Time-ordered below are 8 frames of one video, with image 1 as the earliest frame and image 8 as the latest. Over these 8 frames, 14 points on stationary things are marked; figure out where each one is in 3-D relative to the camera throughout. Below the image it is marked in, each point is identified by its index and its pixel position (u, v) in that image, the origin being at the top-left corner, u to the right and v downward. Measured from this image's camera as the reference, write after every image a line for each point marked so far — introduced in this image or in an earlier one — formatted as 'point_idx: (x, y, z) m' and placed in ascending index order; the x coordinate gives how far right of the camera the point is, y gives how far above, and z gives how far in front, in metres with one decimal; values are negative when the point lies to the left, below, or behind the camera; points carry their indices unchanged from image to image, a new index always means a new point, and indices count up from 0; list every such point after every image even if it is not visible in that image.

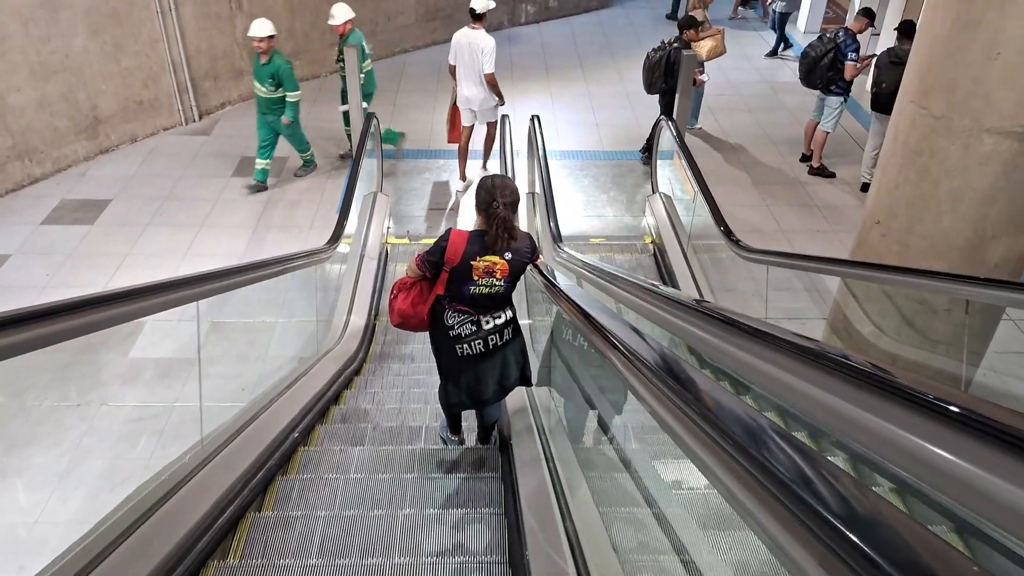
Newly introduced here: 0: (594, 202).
0: (+0.7, +0.8, +7.0) m
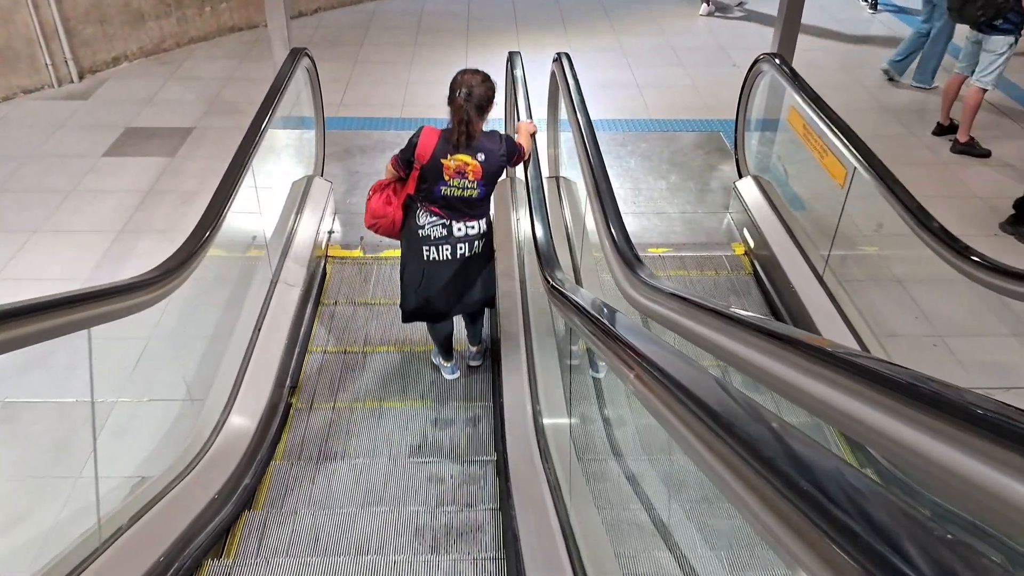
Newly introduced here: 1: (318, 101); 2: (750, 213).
0: (+0.8, +0.6, +4.7) m
1: (-1.1, +1.1, +4.5) m
2: (+1.3, +0.4, +4.2) m
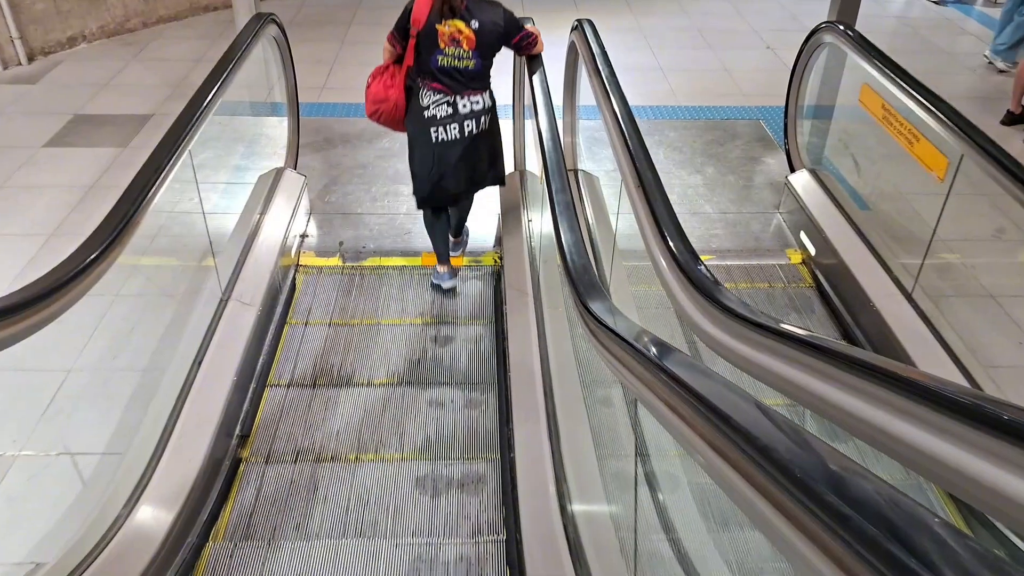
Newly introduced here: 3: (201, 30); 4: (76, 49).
0: (+0.8, +0.5, +4.0) m
1: (-1.1, +1.0, +3.9) m
2: (+1.3, +0.3, +3.5) m
3: (-2.2, +1.8, +5.7) m
4: (-2.9, +1.6, +5.4) m
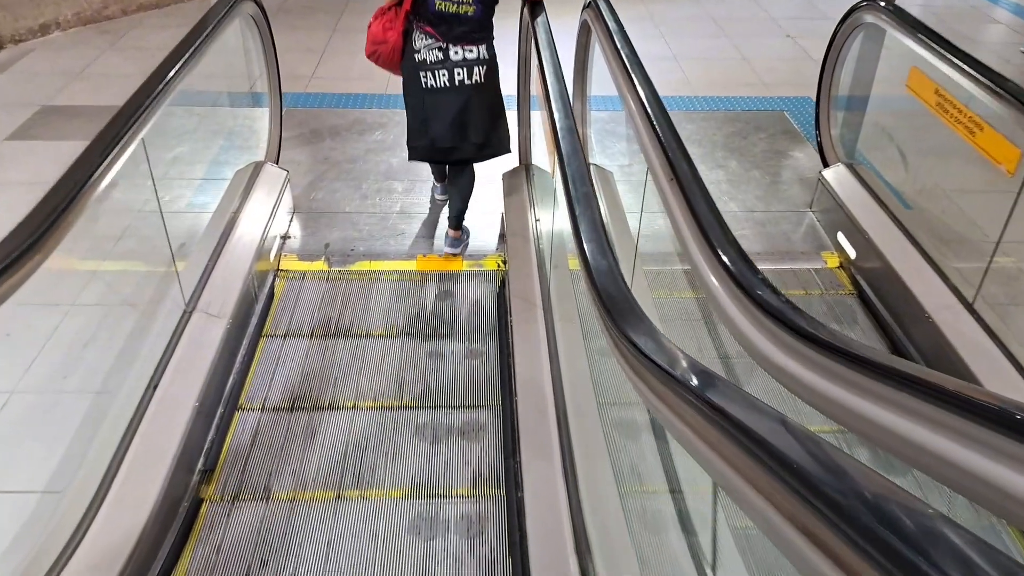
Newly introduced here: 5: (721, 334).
0: (+0.8, +0.5, +3.6) m
1: (-1.0, +1.0, +3.5) m
2: (+1.3, +0.3, +3.2) m
3: (-2.2, +1.8, +5.4) m
4: (-2.9, +1.6, +5.0) m
5: (+0.7, -0.1, +2.6) m
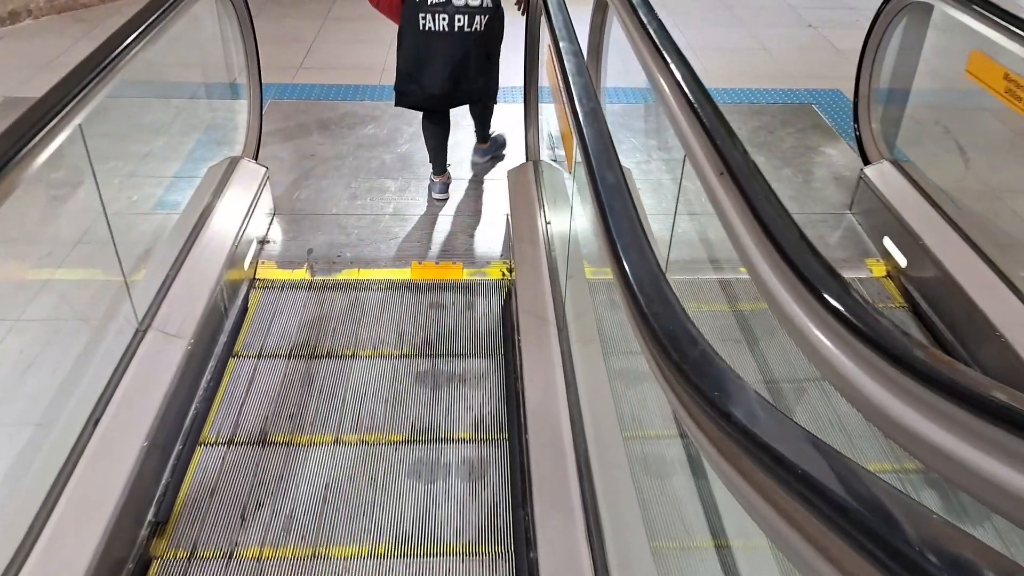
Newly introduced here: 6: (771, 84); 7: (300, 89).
0: (+0.9, +0.4, +3.3) m
1: (-1.0, +0.9, +3.2) m
2: (+1.3, +0.3, +2.8) m
3: (-2.2, +1.8, +5.0) m
4: (-2.9, +1.5, +4.7) m
5: (+0.7, -0.2, +2.2) m
6: (+1.3, +1.1, +4.1) m
7: (-1.0, +1.0, +3.8) m
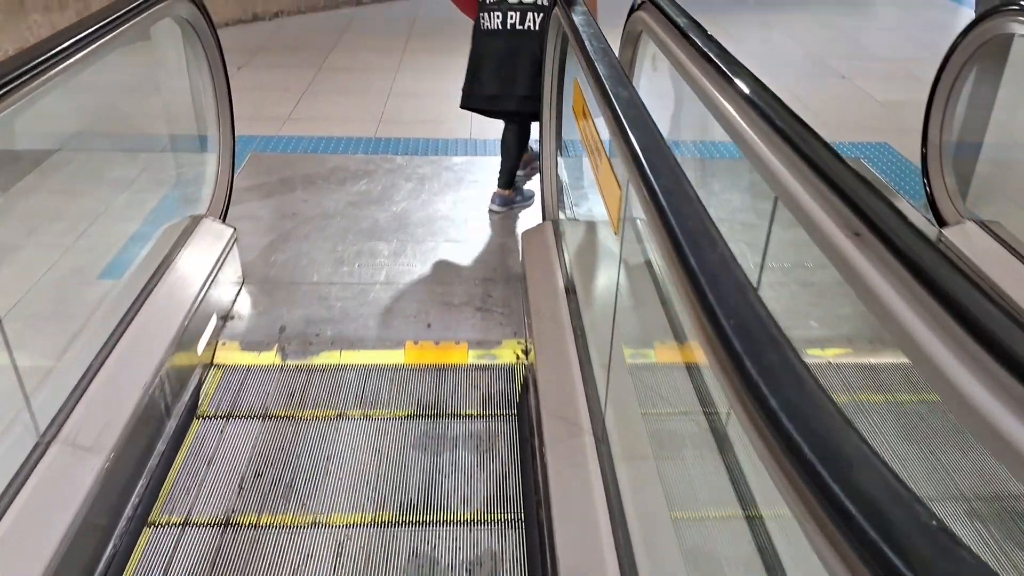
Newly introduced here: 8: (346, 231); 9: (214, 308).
0: (+0.9, +0.2, +2.8) m
1: (-1.0, +0.7, +2.8) m
2: (+1.4, 0.0, +2.4) m
3: (-2.1, +1.4, +4.7) m
4: (-2.9, +1.2, +4.3) m
5: (+0.7, -0.4, +1.7) m
6: (+1.4, +0.7, +3.7) m
7: (-1.0, +0.6, +3.4) m
8: (-0.6, +0.2, +2.7) m
9: (-0.8, -0.1, +2.2) m
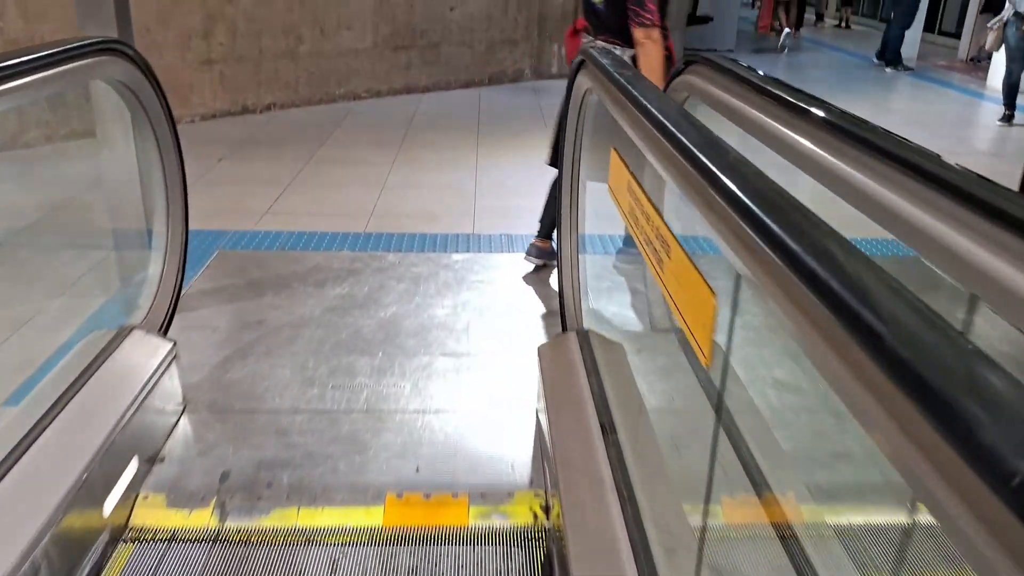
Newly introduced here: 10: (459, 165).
0: (+0.9, -0.2, +2.3) m
1: (-0.9, +0.3, +2.4) m
2: (+1.4, -0.3, +1.9) m
3: (-2.1, +0.8, +4.3) m
4: (-2.8, +0.6, +4.0) m
5: (+0.8, -0.6, +1.2) m
6: (+1.4, +0.2, +3.3) m
7: (-0.9, +0.2, +3.0) m
8: (-0.5, -0.2, +2.3) m
9: (-0.8, -0.3, +1.7) m
10: (-0.3, +0.6, +4.1) m
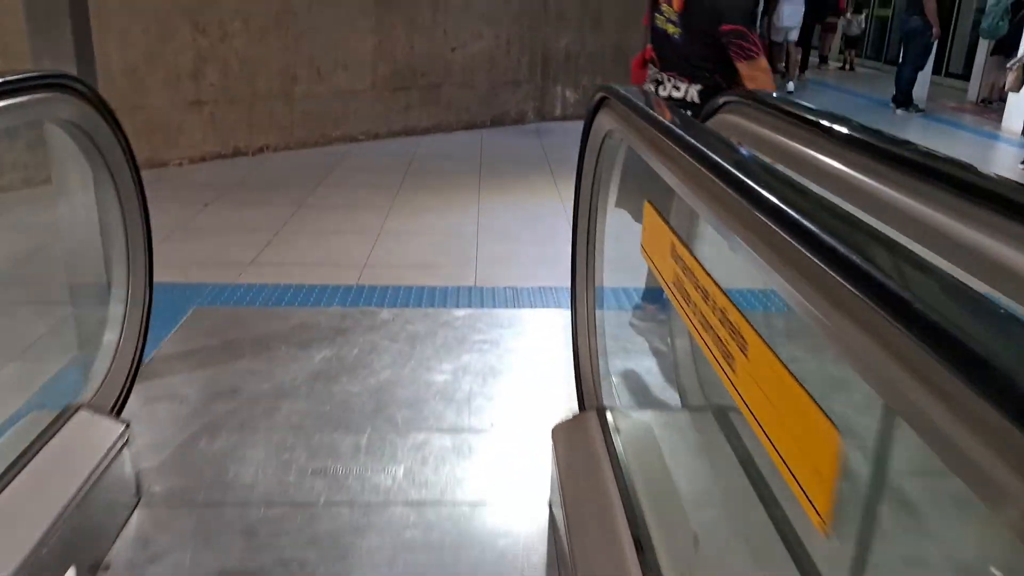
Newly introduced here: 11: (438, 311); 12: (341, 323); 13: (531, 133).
0: (+1.0, -0.4, +2.1) m
1: (-0.9, +0.1, +2.1) m
2: (+1.4, -0.4, +1.6) m
3: (-2.1, +0.5, +4.1) m
4: (-2.8, +0.3, +3.7) m
5: (+0.8, -0.7, +0.9) m
6: (+1.4, 0.0, +3.0) m
7: (-0.9, 0.0, +2.7) m
8: (-0.5, -0.3, +2.0) m
9: (-0.8, -0.5, +1.5) m
10: (-0.3, +0.4, +3.8) m
11: (-0.2, -0.1, +2.6) m
12: (-0.5, -0.1, +2.5) m
13: (+0.1, +1.1, +5.8) m
